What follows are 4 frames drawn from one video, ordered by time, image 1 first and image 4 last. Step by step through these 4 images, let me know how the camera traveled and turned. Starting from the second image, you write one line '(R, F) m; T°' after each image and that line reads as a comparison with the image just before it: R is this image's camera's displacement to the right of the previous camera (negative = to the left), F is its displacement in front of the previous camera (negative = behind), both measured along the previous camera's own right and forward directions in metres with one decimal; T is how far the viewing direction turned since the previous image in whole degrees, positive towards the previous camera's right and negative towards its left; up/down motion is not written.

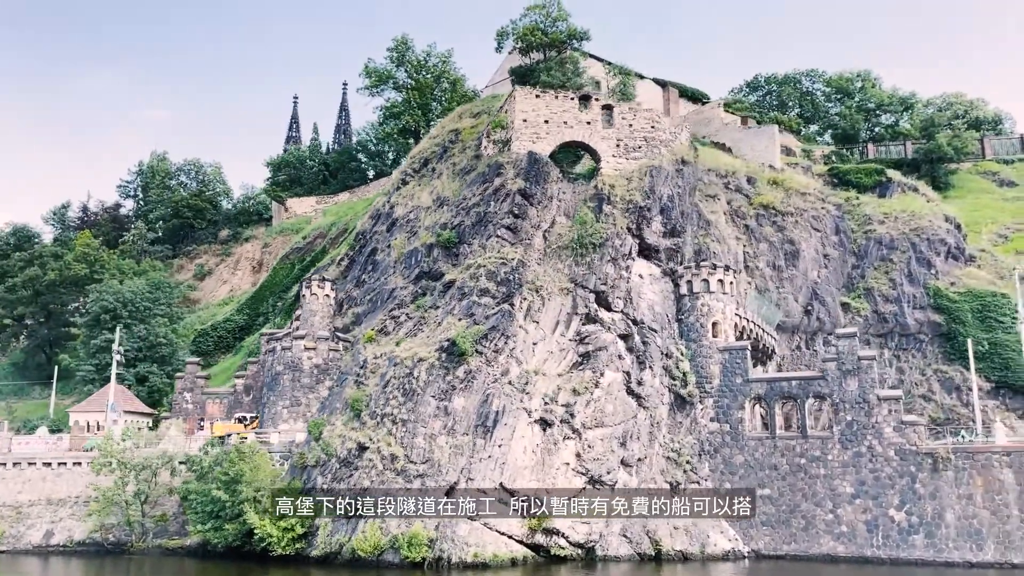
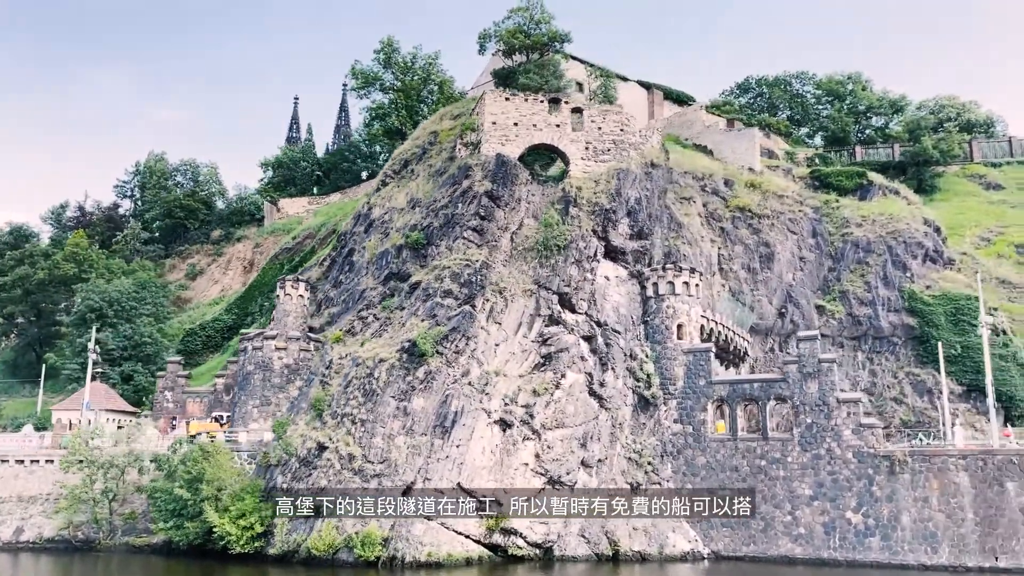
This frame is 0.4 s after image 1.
(+1.8, -0.2) m; 0°
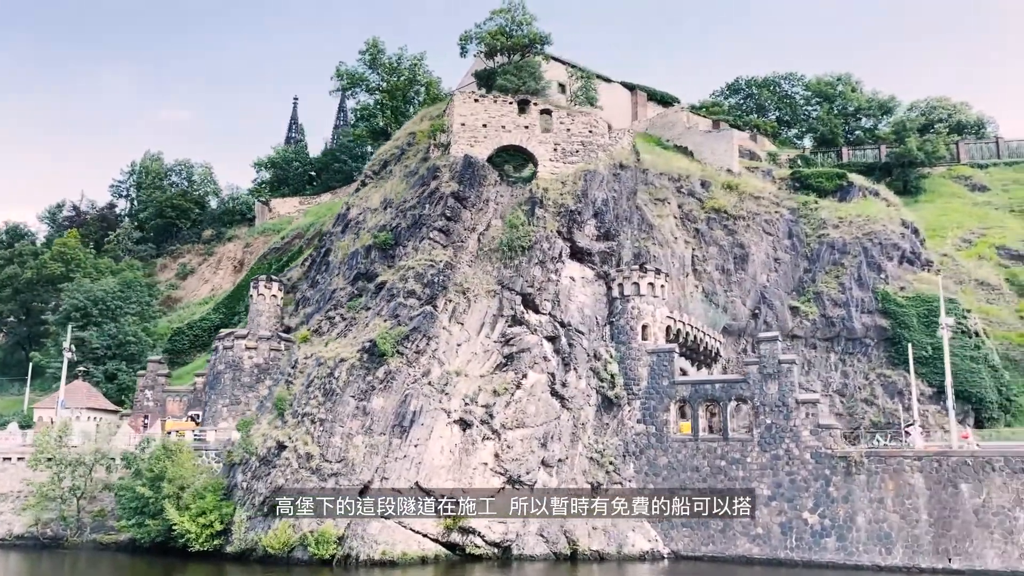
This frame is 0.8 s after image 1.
(+1.8, -0.2) m; 0°
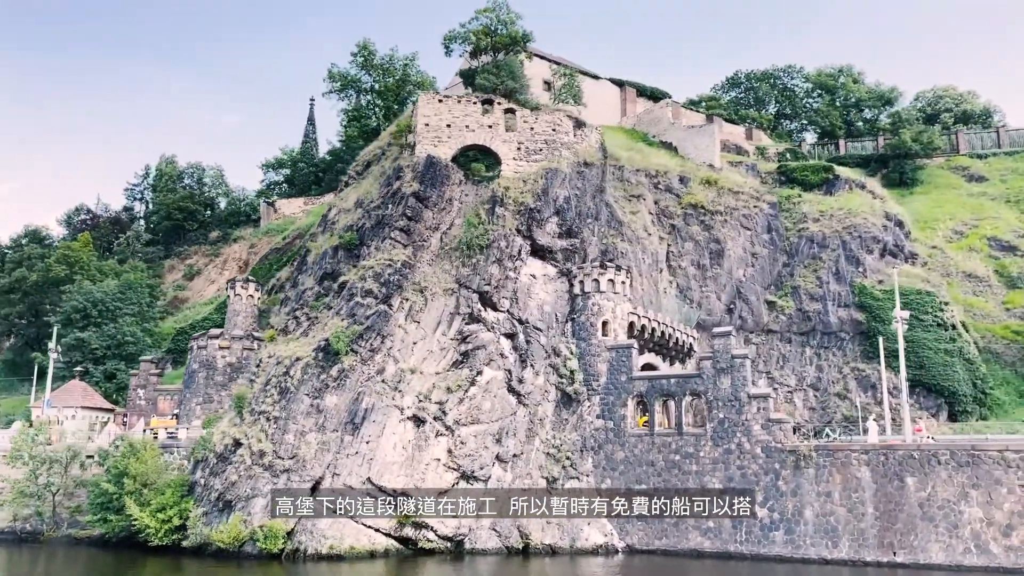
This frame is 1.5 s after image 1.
(+3.1, -0.4) m; -2°
